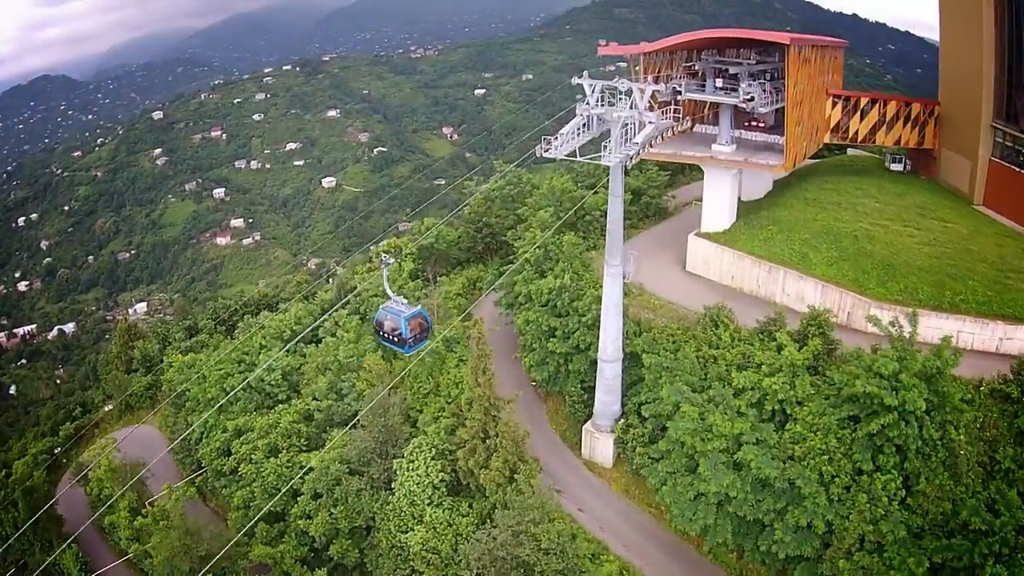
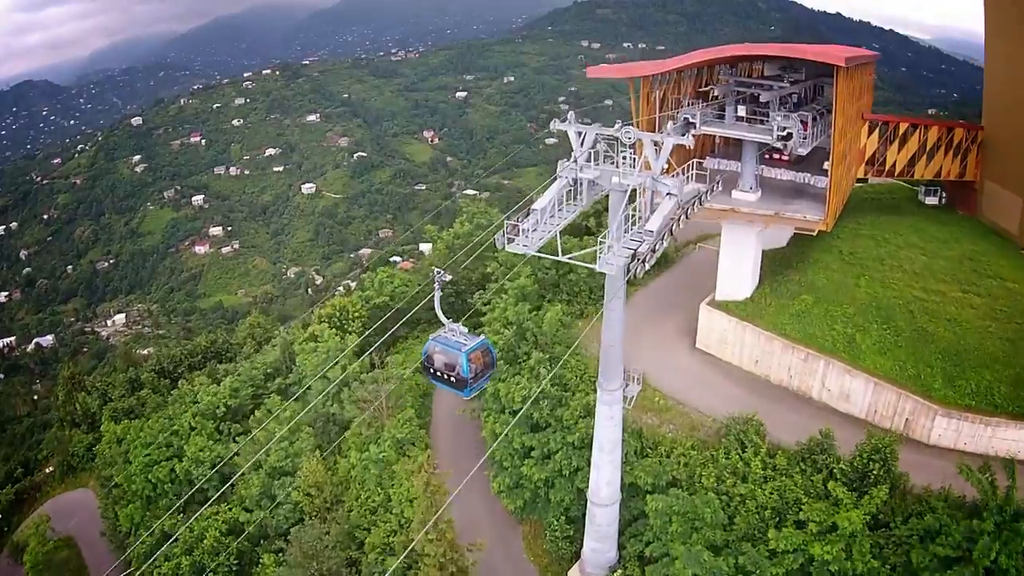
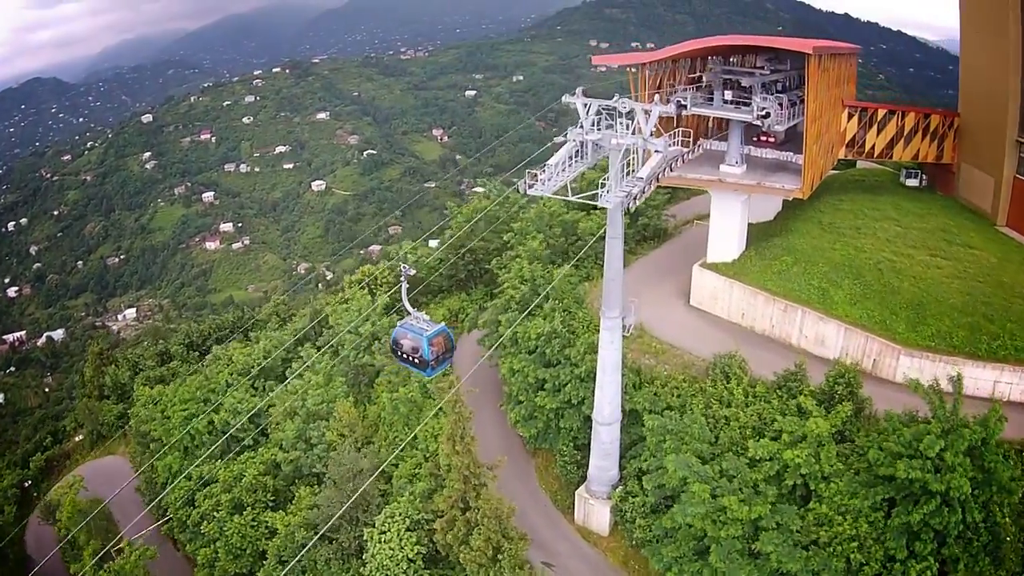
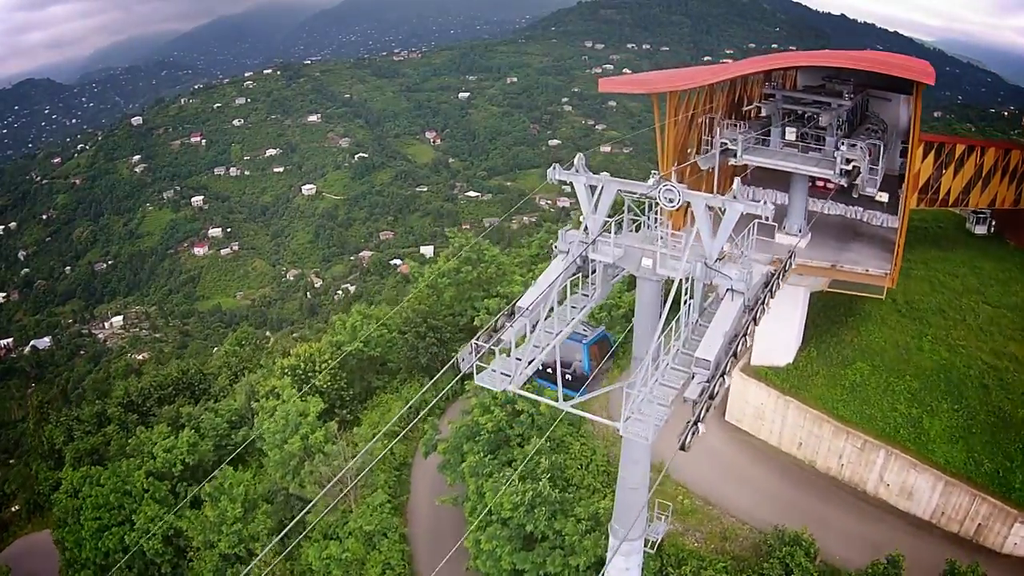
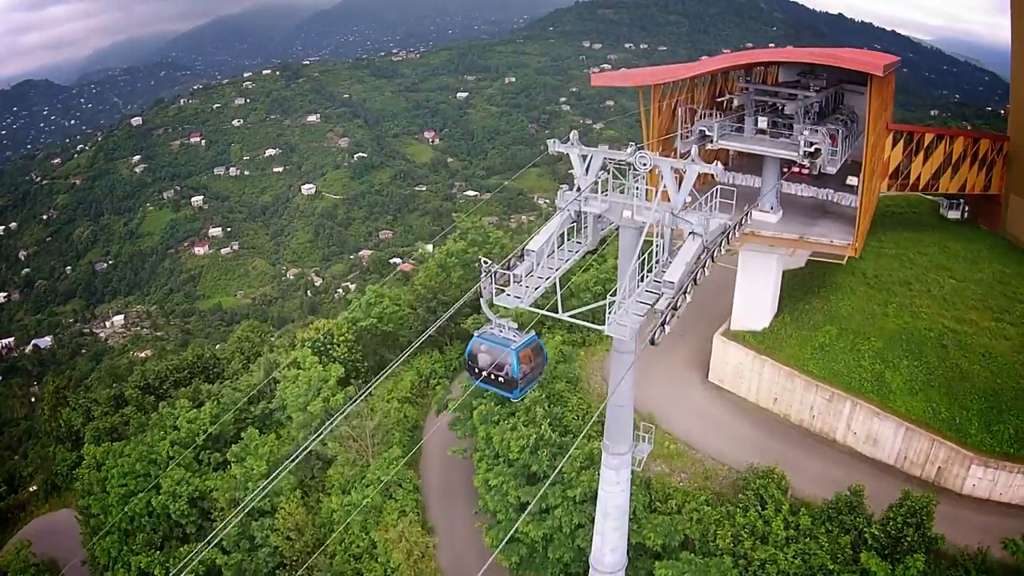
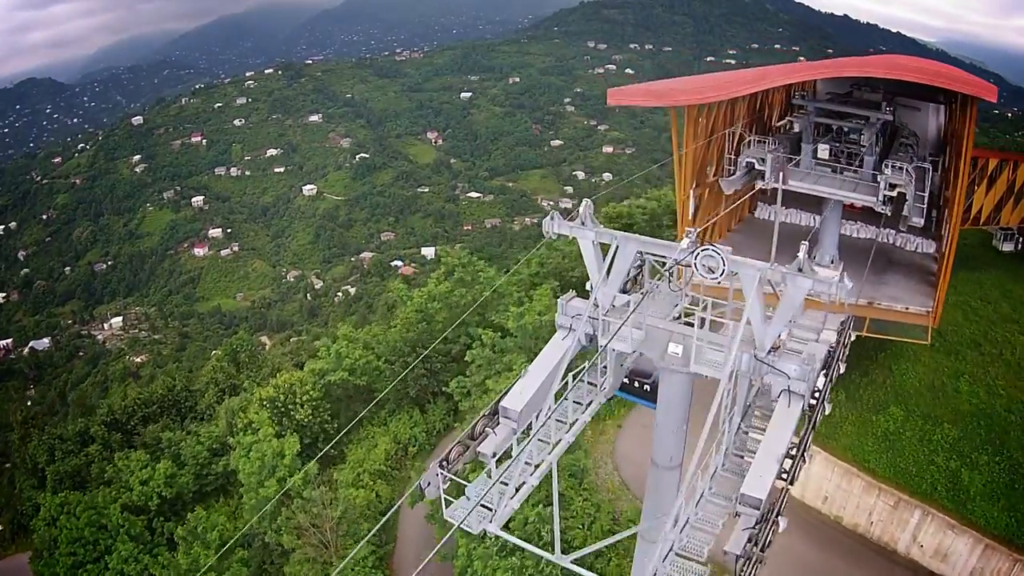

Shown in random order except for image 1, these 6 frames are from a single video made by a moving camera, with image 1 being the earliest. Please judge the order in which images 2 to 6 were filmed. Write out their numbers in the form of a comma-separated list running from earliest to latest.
3, 2, 5, 4, 6
